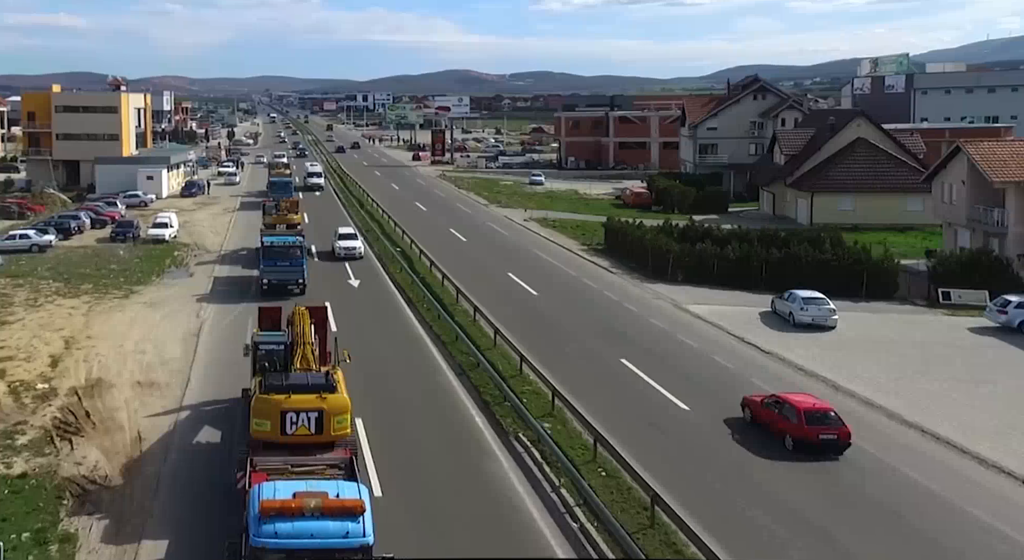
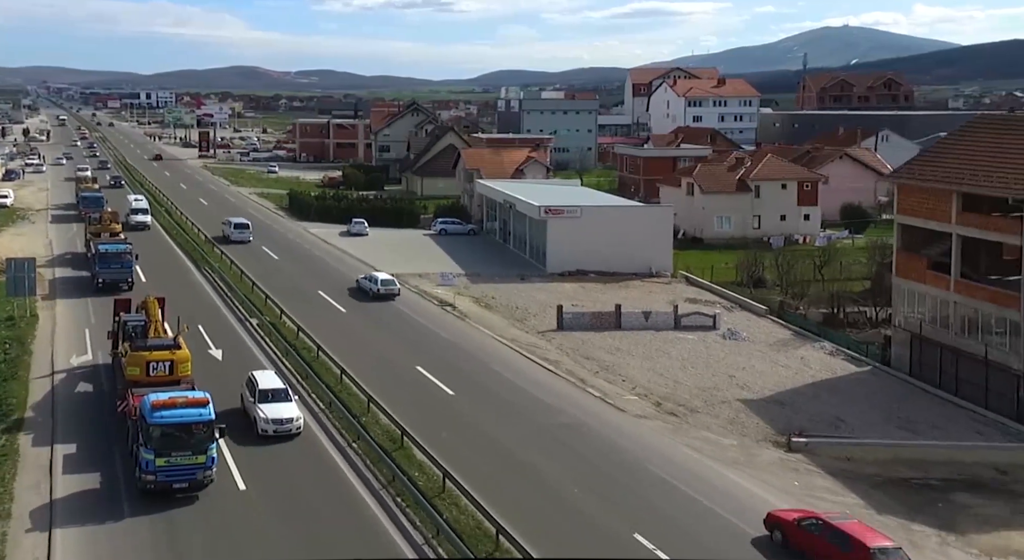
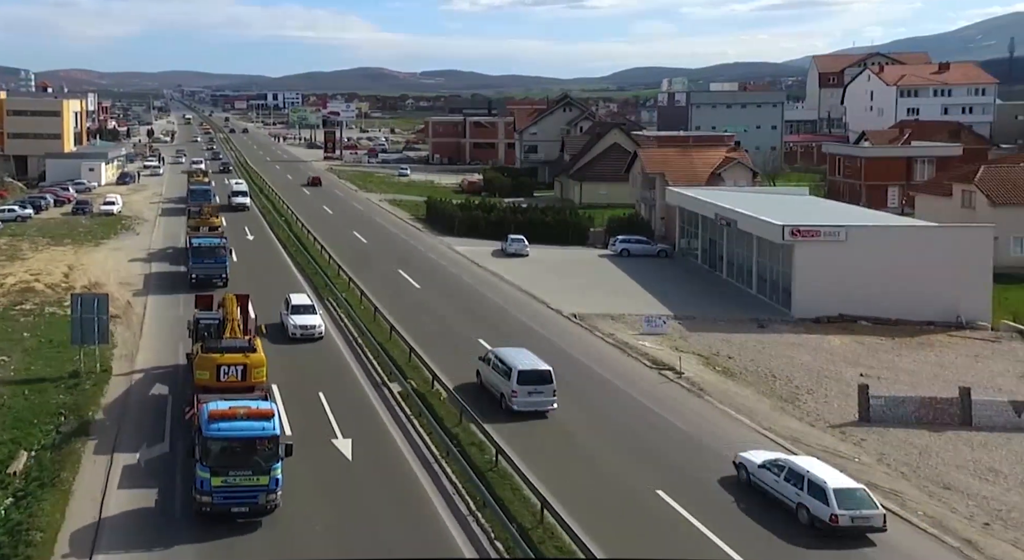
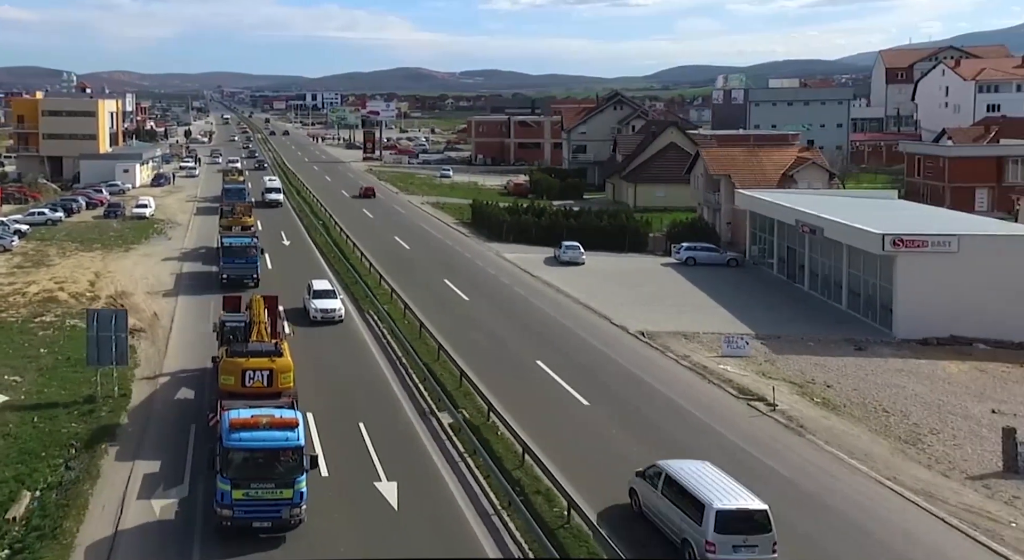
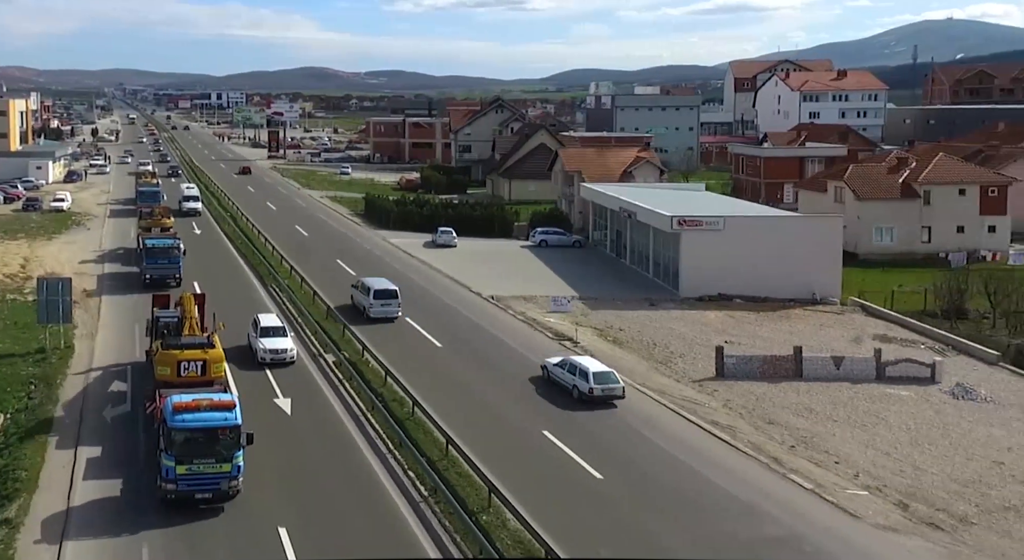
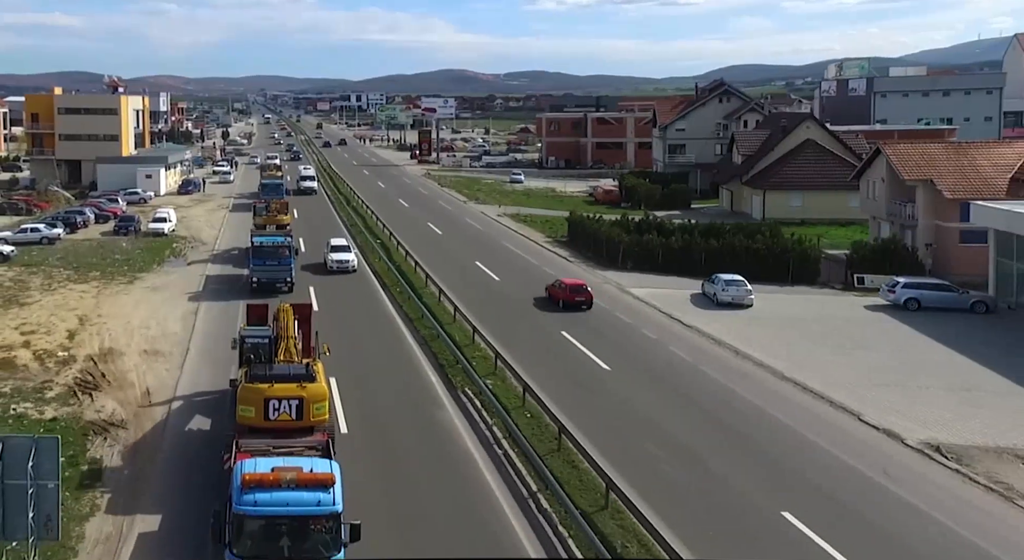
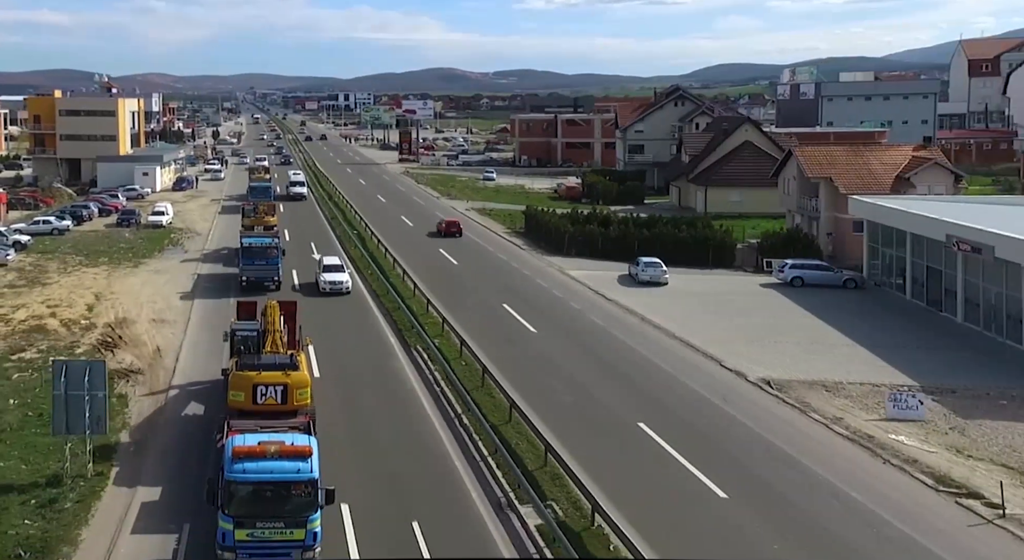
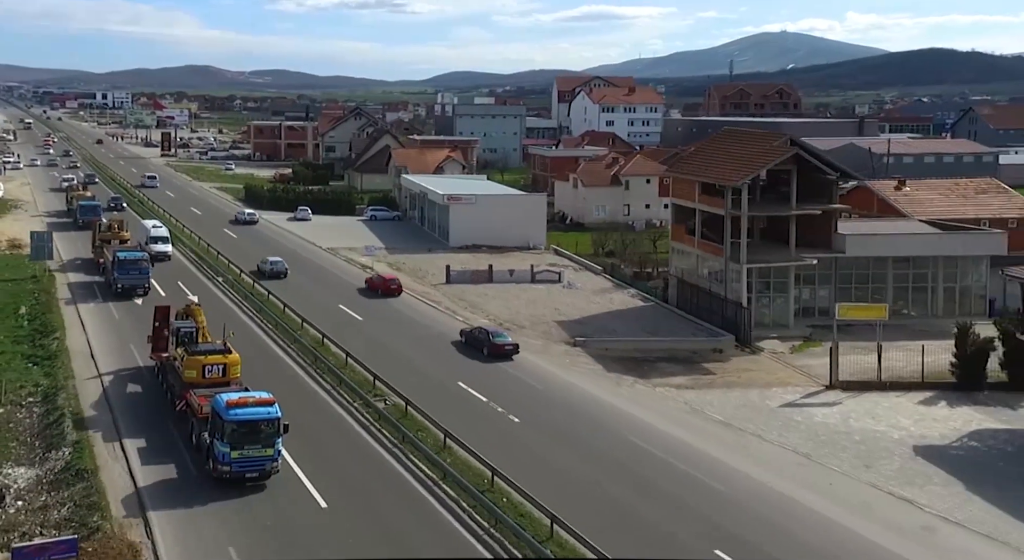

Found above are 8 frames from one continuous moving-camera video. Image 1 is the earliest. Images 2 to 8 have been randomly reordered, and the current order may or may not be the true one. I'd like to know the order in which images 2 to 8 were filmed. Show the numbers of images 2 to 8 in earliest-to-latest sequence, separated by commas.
6, 7, 4, 3, 5, 2, 8
